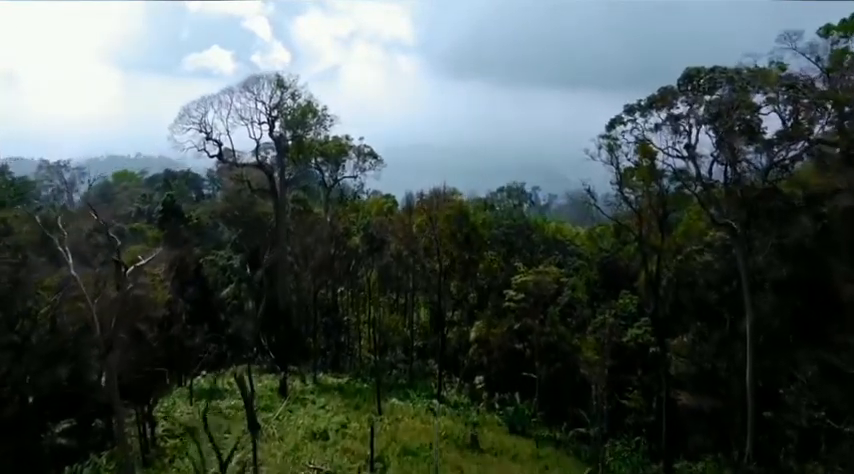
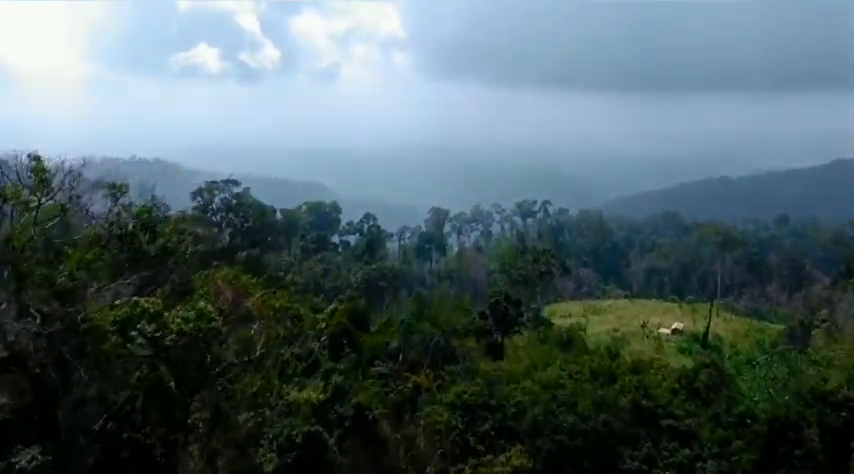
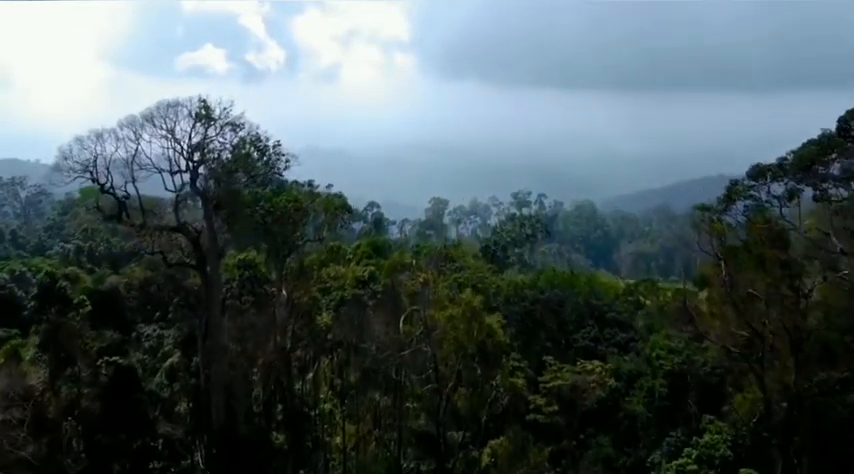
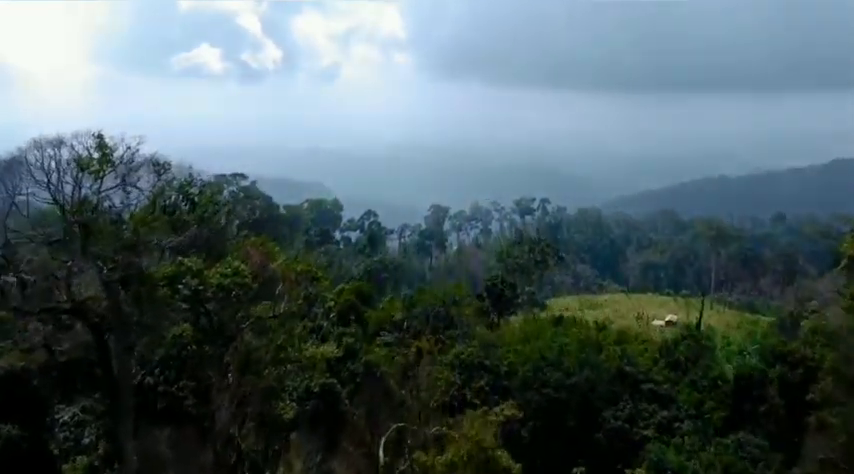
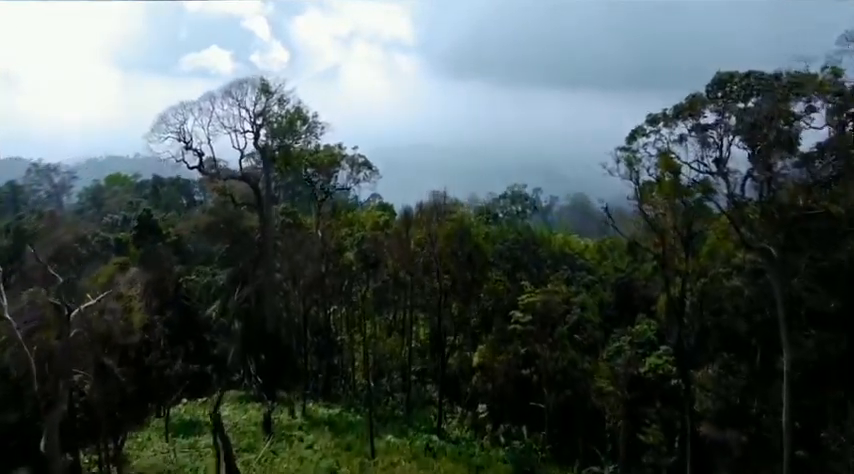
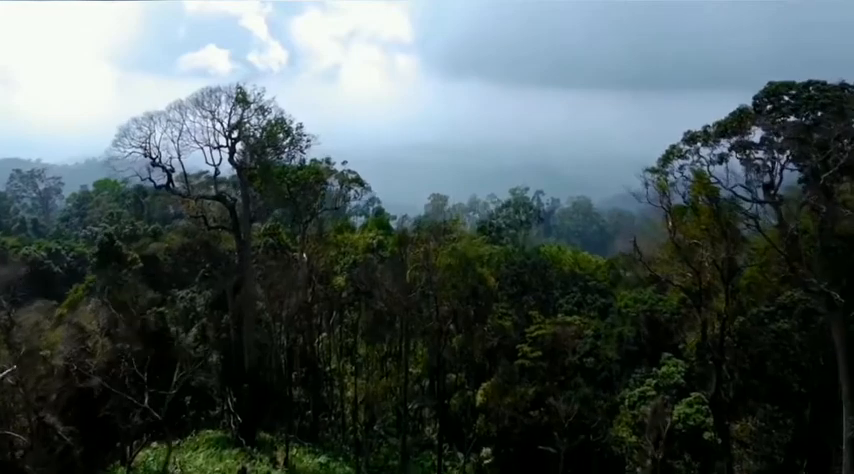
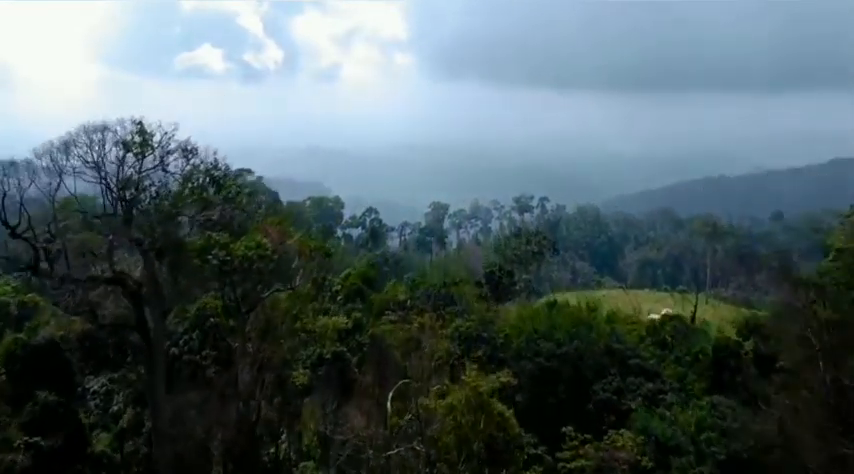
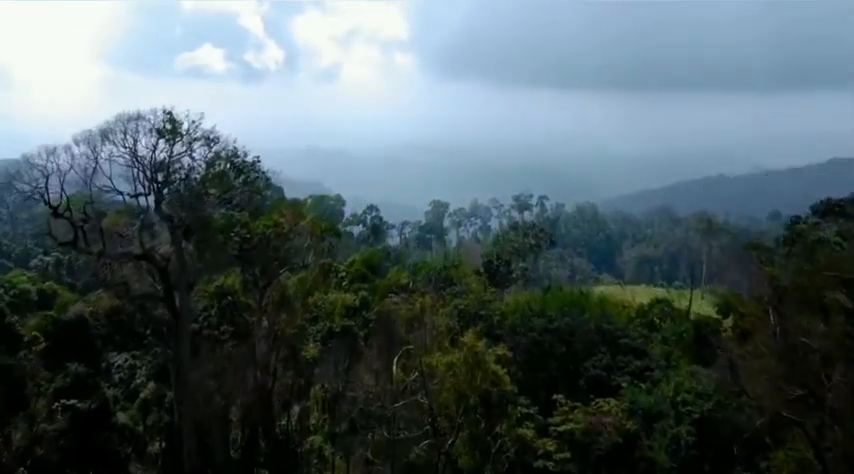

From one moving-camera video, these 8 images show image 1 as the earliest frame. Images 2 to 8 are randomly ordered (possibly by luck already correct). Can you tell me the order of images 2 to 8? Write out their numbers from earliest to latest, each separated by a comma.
5, 6, 3, 8, 7, 4, 2
